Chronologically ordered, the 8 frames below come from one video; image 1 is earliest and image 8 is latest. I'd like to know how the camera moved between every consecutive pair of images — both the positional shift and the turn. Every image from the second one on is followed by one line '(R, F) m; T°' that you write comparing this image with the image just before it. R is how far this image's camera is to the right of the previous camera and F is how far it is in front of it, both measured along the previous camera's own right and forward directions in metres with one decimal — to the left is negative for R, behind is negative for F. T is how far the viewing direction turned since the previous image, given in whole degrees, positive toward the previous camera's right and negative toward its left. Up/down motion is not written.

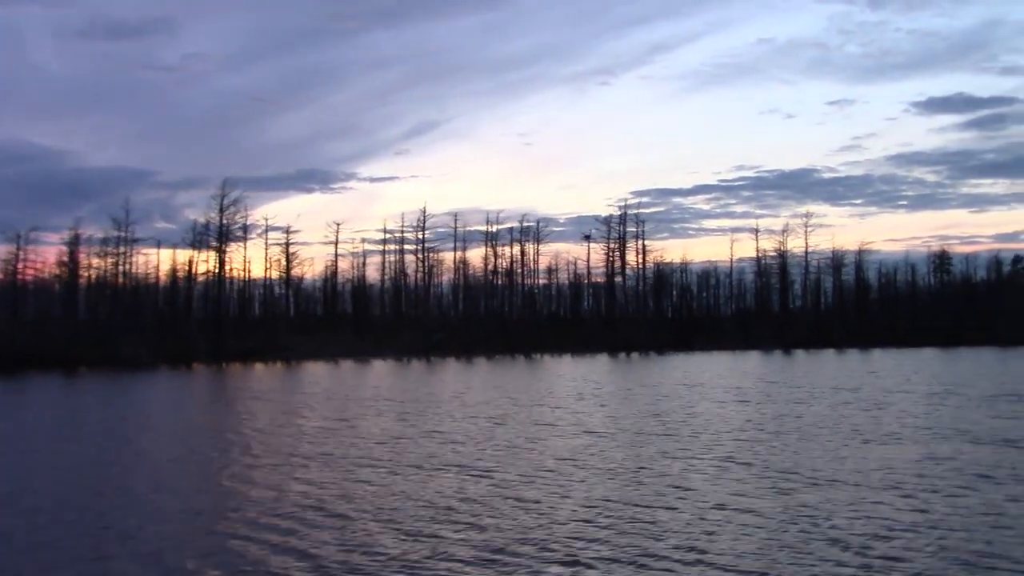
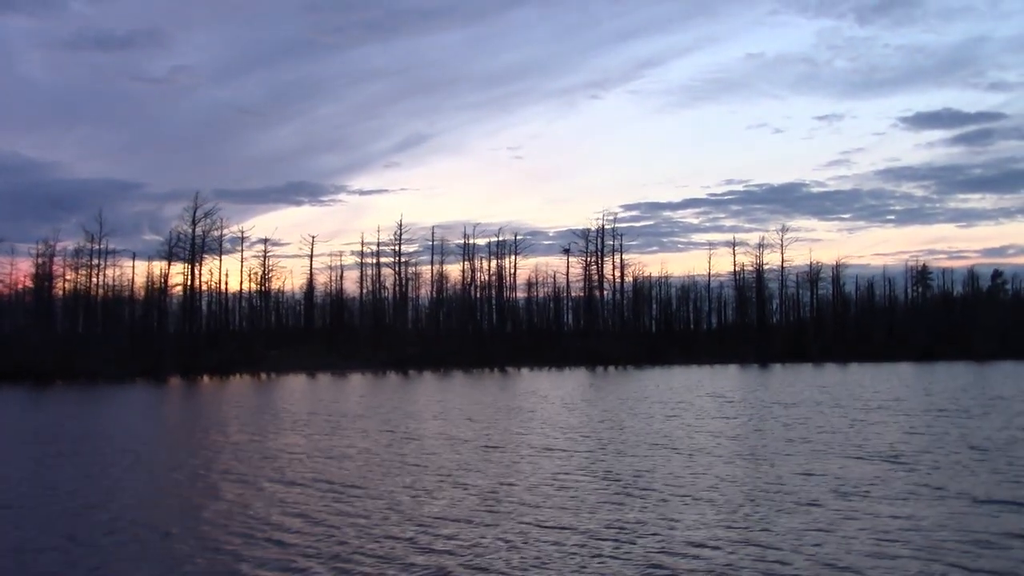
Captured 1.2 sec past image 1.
(+0.6, +0.1) m; +1°
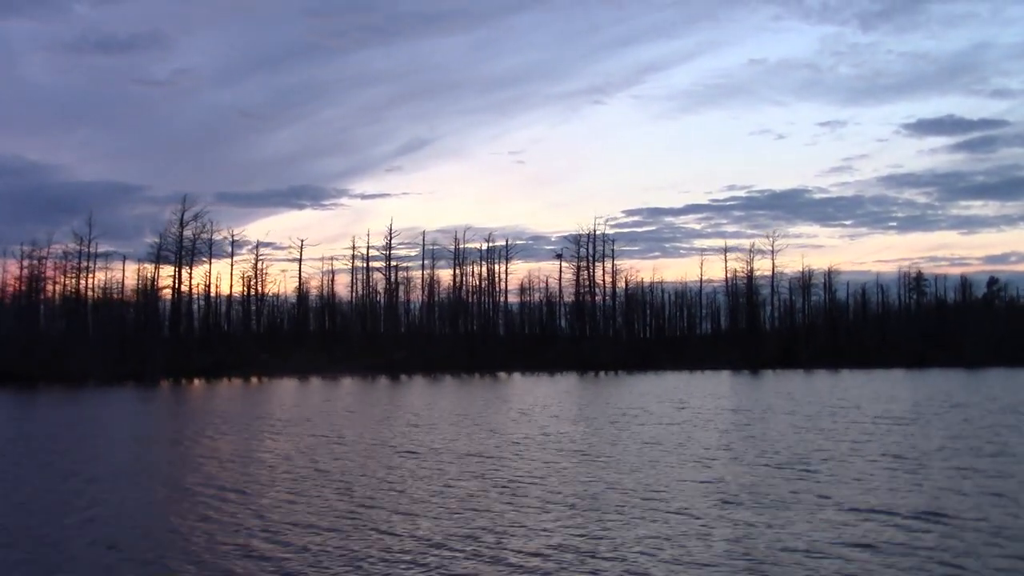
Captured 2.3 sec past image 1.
(+0.6, +0.1) m; 0°
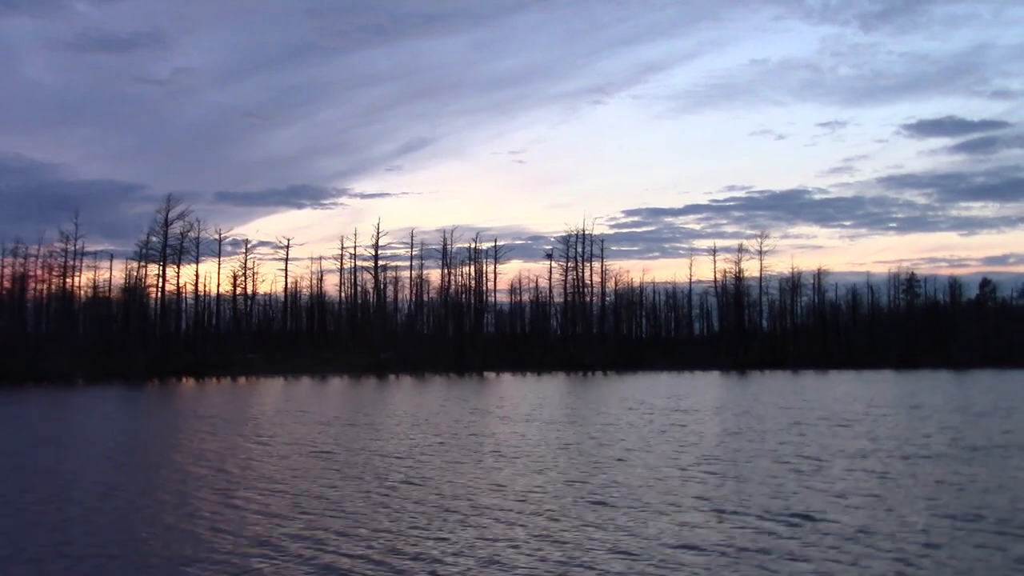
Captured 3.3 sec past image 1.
(+0.6, 0.0) m; 0°
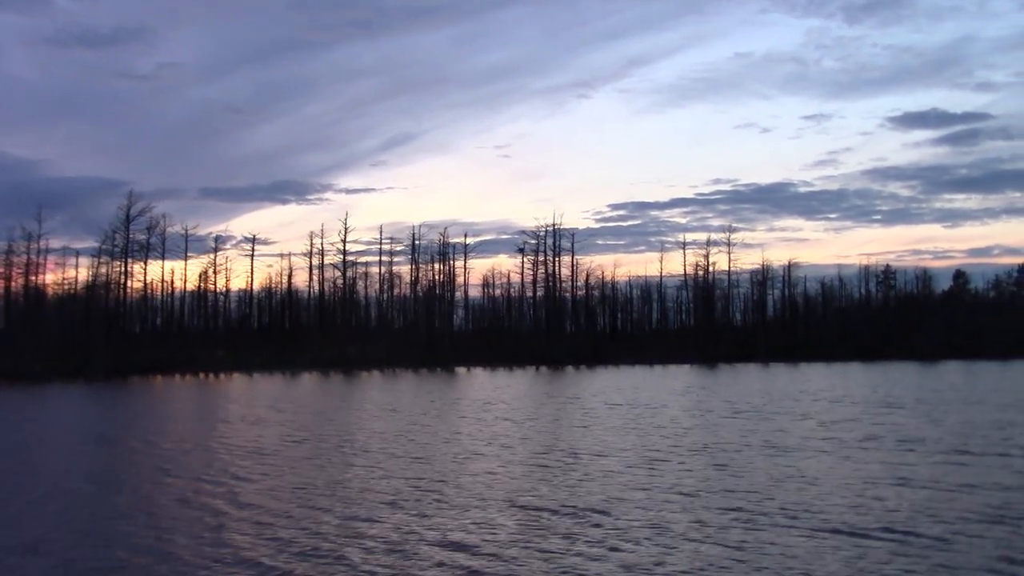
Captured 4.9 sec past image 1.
(+0.9, +0.1) m; +1°
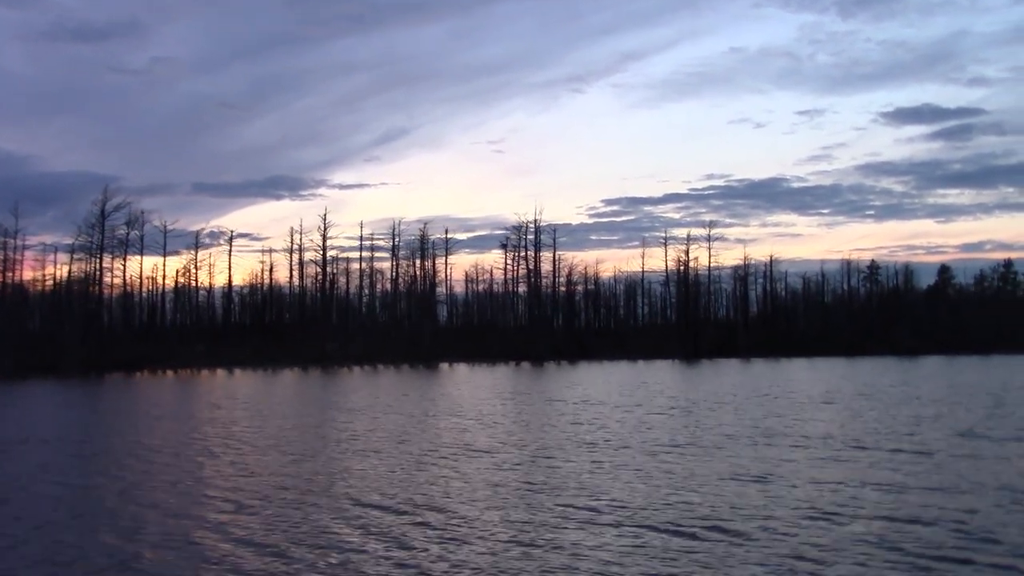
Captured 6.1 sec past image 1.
(+0.7, +0.1) m; 0°
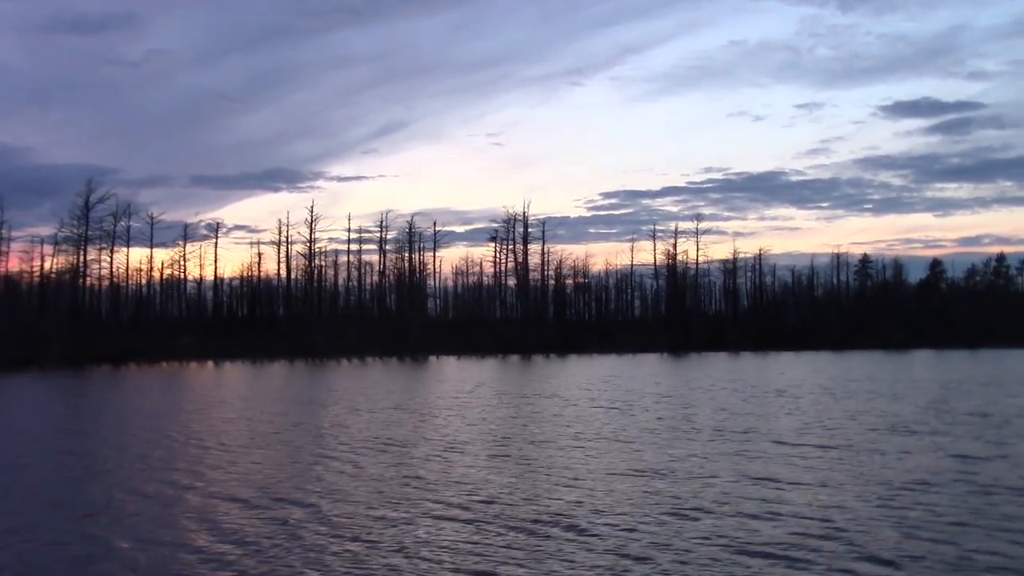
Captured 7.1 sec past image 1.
(+0.5, +0.1) m; 0°
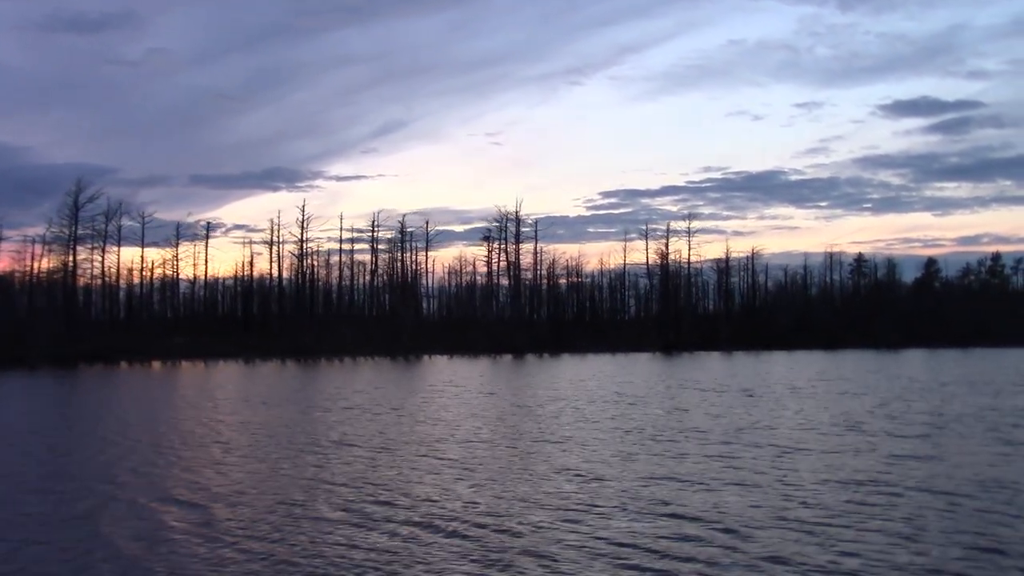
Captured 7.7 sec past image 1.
(+0.4, 0.0) m; 0°
